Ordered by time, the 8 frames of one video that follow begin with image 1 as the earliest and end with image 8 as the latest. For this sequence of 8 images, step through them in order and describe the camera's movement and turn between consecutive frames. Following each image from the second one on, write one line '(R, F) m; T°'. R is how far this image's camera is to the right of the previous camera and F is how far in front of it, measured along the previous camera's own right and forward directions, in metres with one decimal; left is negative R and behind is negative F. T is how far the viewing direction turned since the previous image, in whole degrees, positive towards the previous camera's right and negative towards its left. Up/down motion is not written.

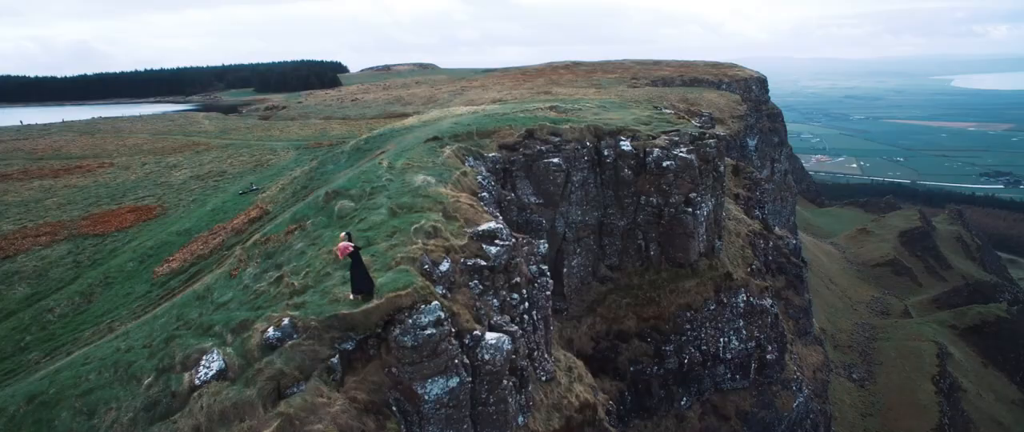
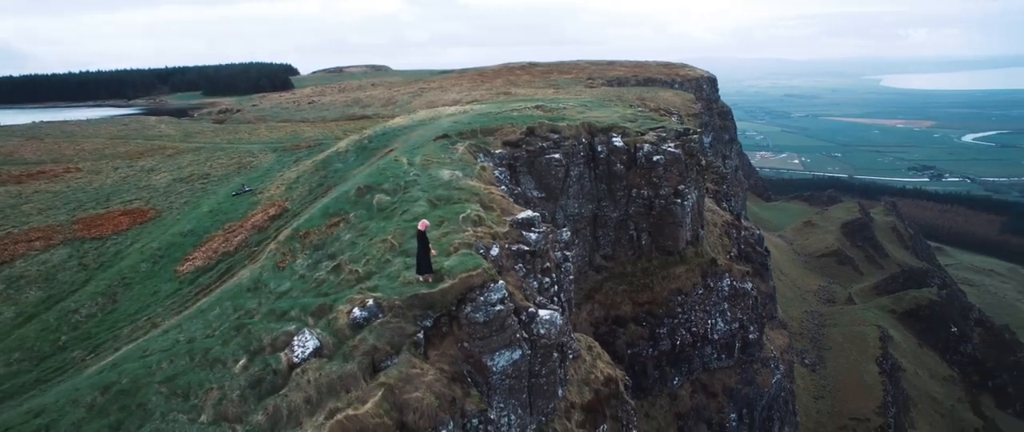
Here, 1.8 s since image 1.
(-2.5, -1.2) m; +5°
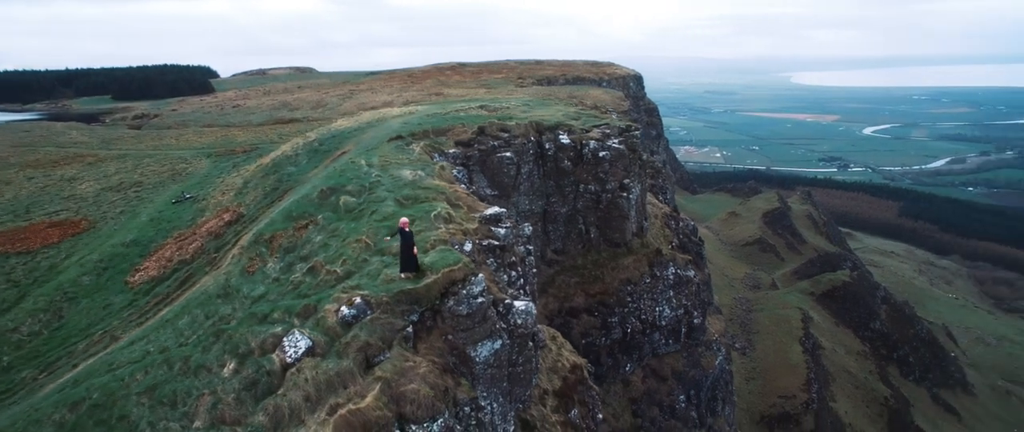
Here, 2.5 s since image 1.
(-1.1, -0.5) m; +6°
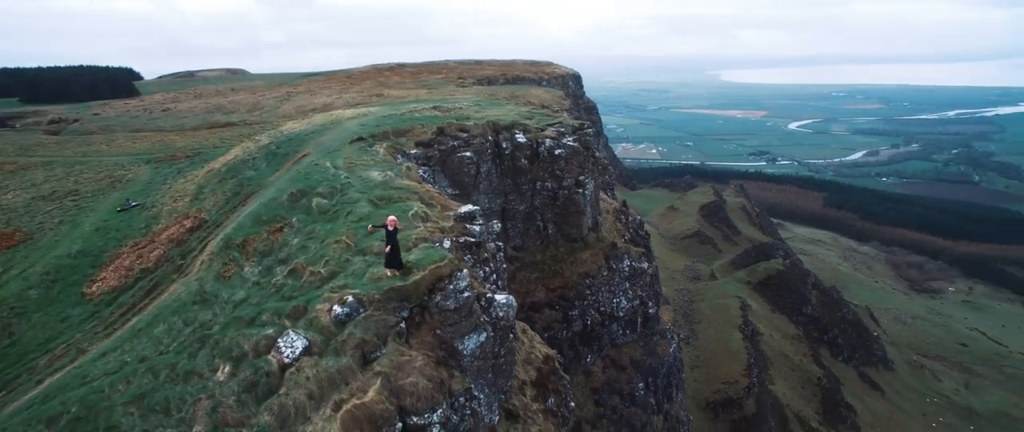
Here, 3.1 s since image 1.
(-1.1, -0.5) m; +5°
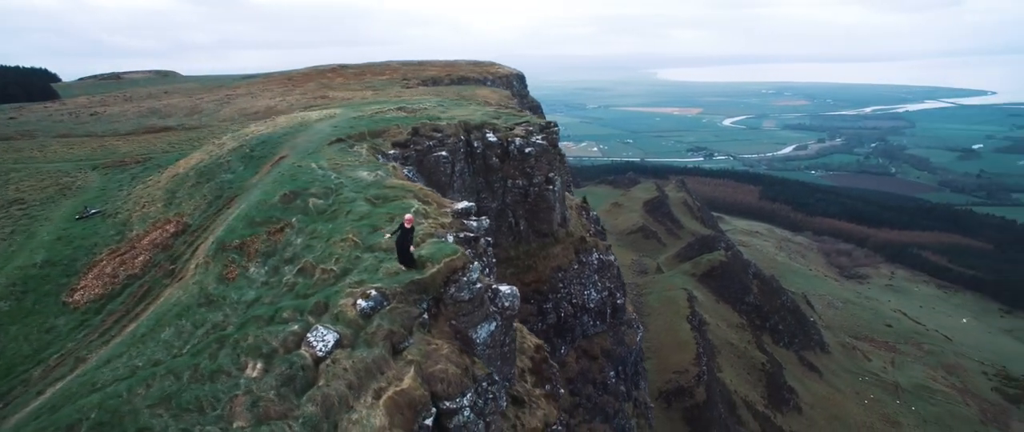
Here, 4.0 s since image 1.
(-1.7, -0.7) m; +5°
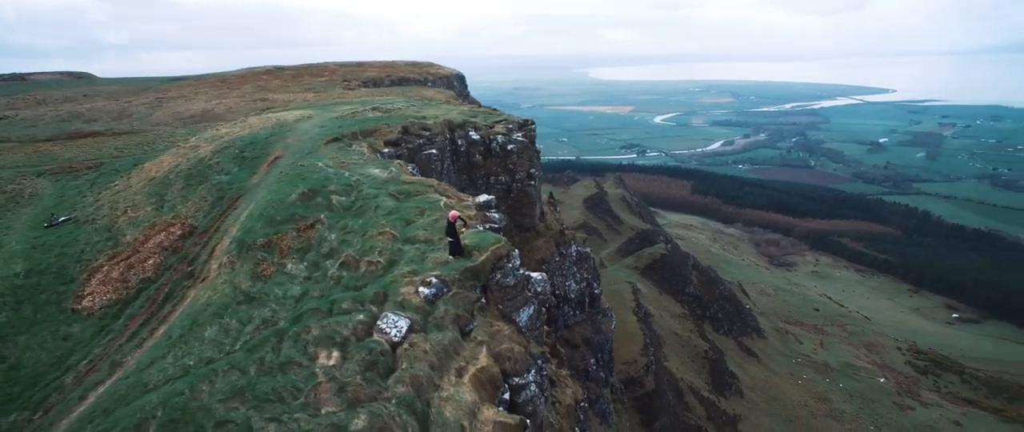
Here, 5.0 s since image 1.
(-2.8, -0.7) m; +6°
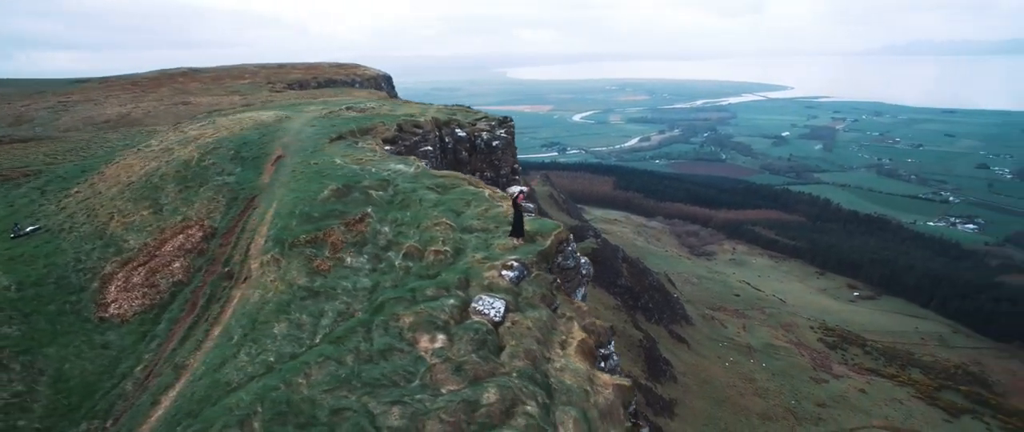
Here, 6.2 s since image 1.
(-3.9, -0.6) m; +7°
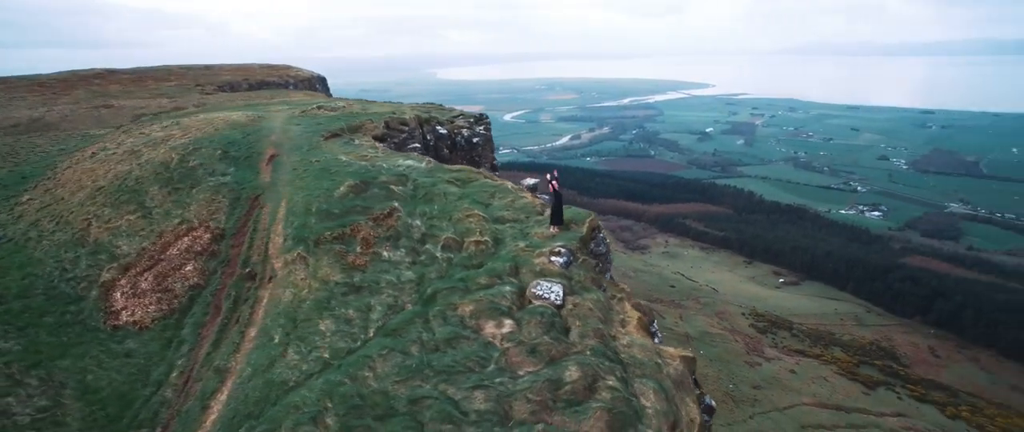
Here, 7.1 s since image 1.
(-3.0, -0.2) m; +6°
